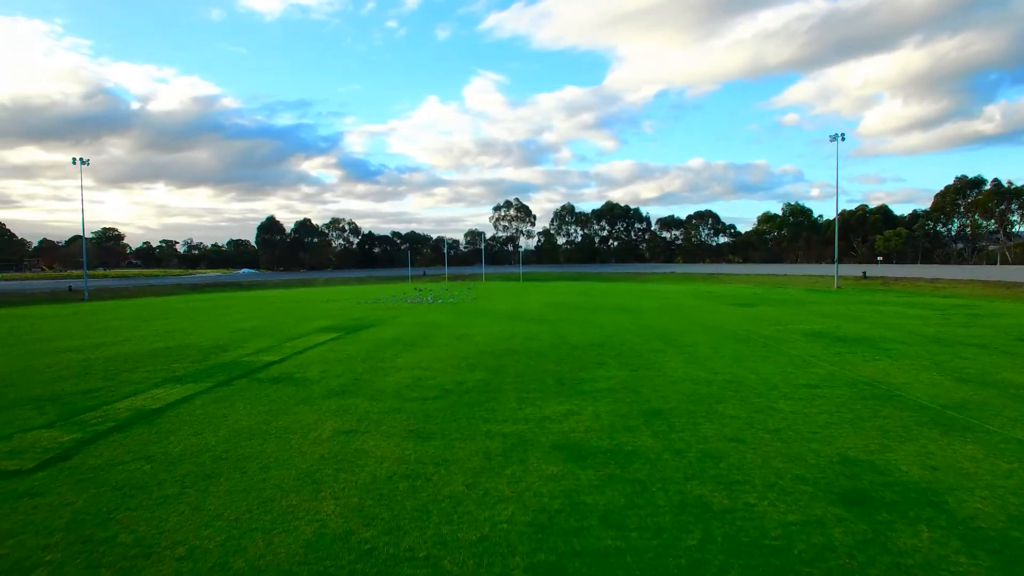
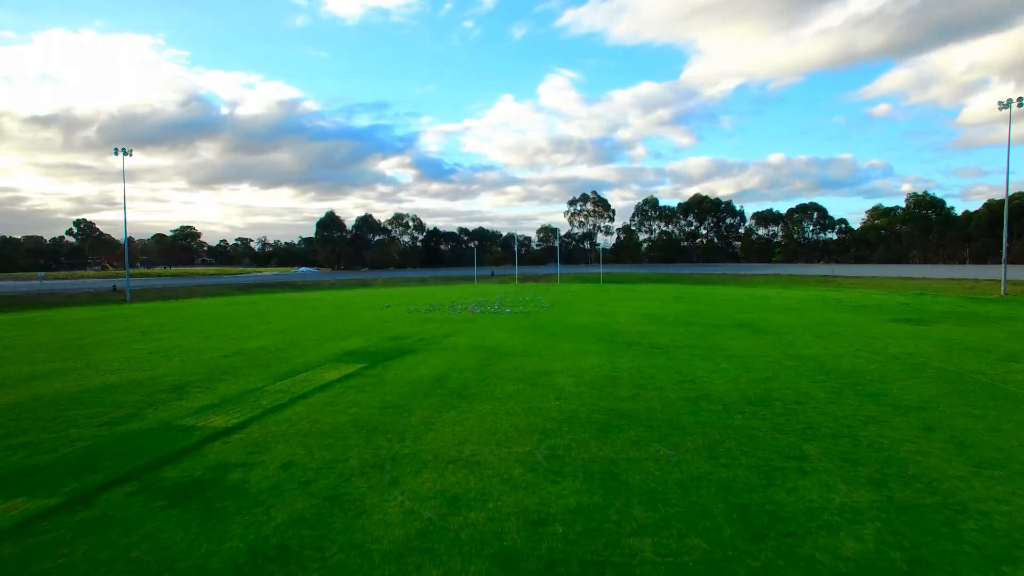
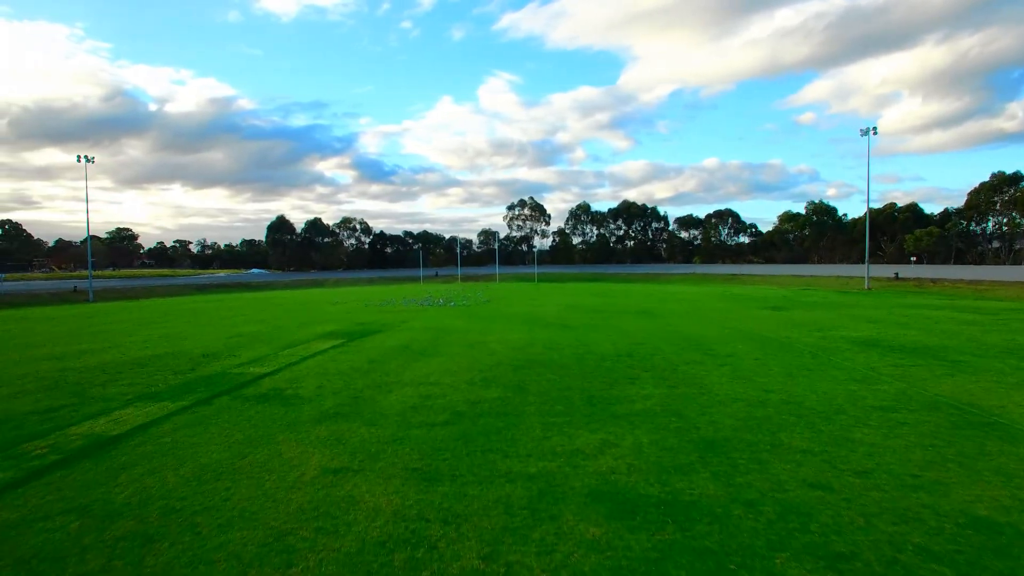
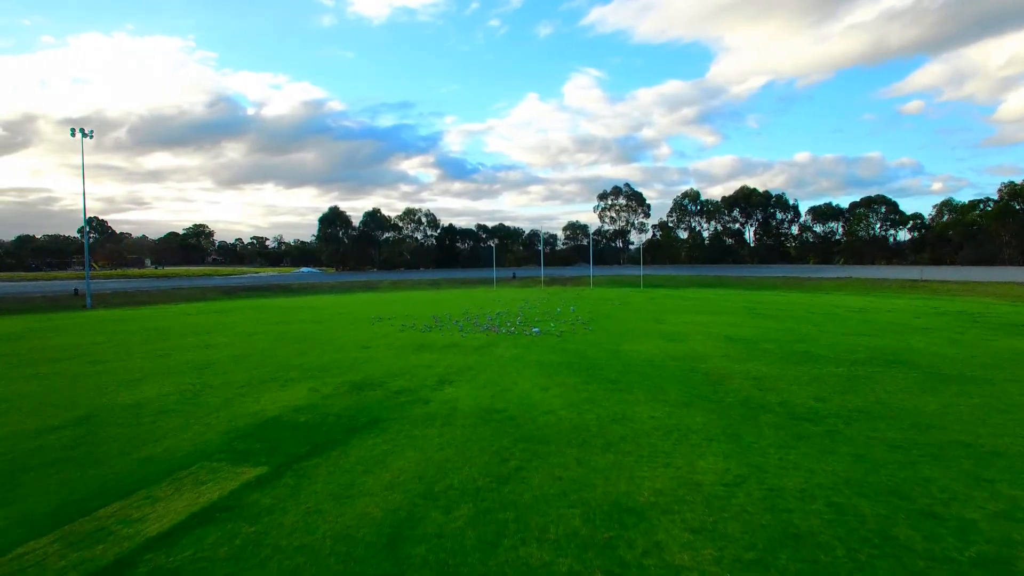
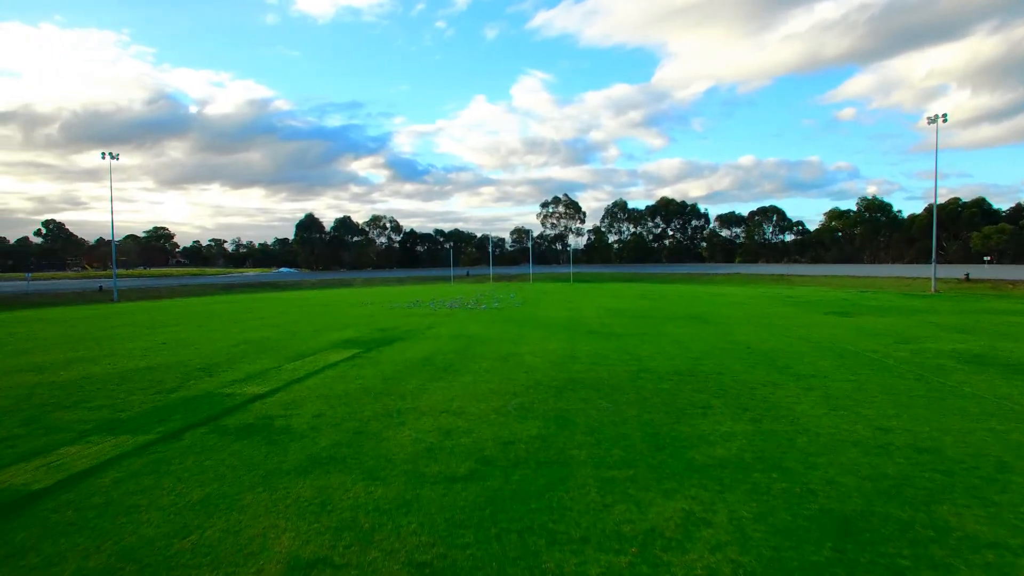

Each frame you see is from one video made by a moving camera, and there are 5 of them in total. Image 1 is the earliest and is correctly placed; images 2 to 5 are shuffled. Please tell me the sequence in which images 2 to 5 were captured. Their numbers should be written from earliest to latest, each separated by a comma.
3, 5, 2, 4
